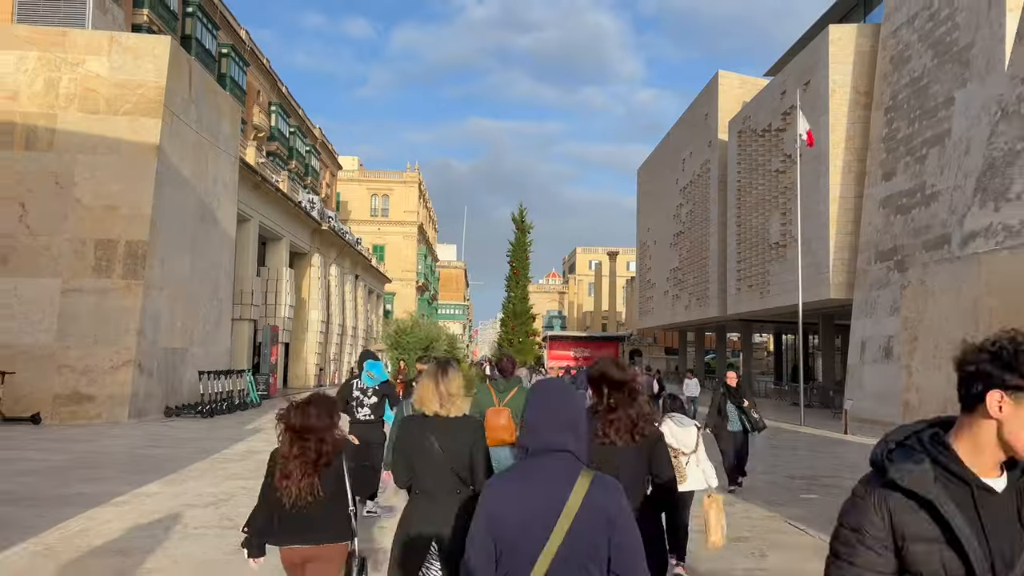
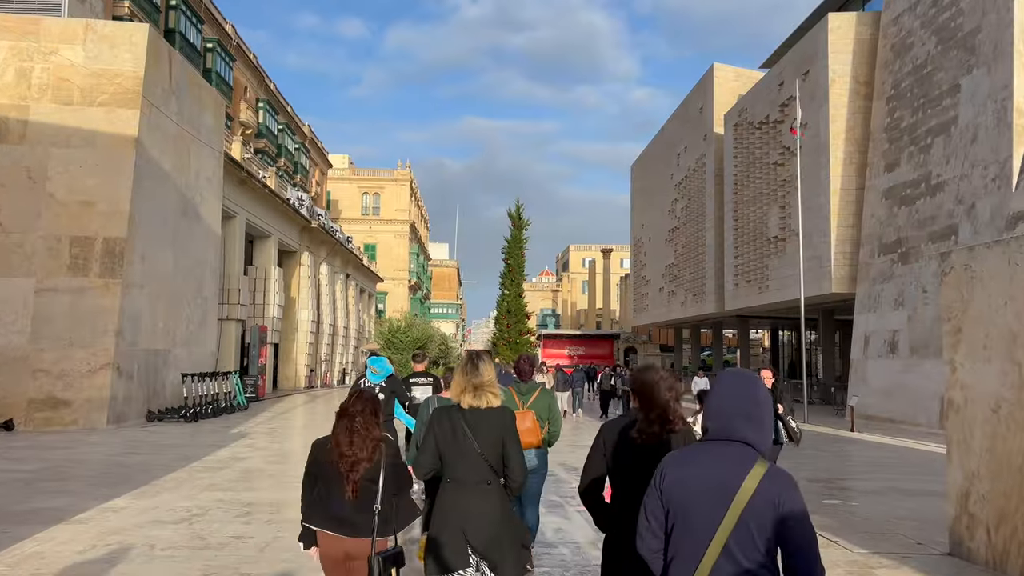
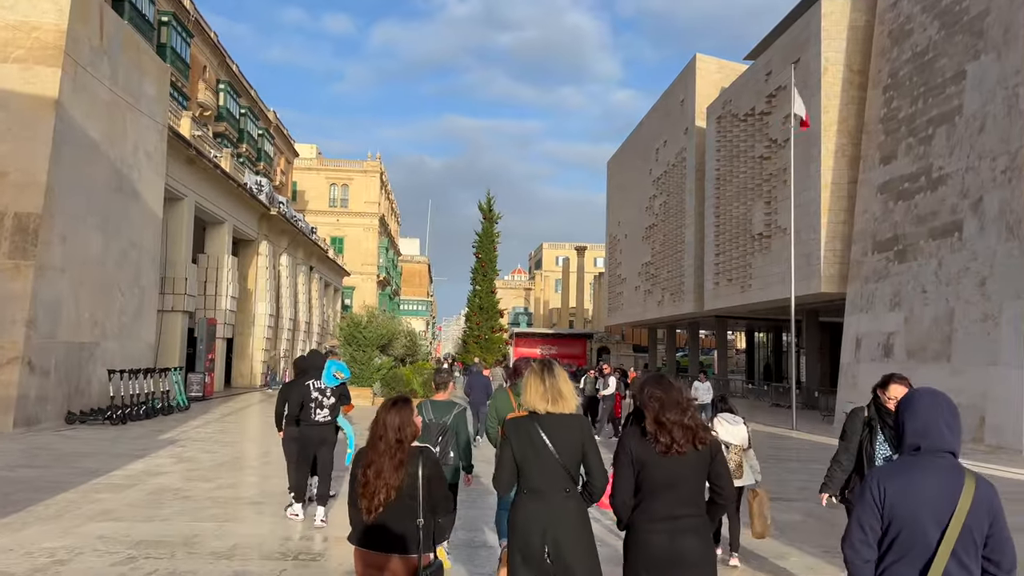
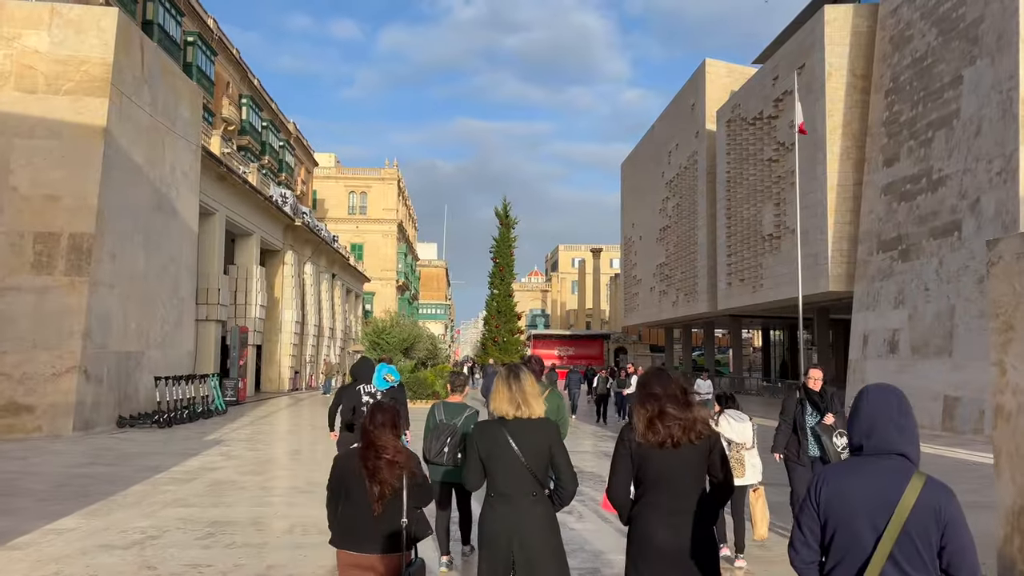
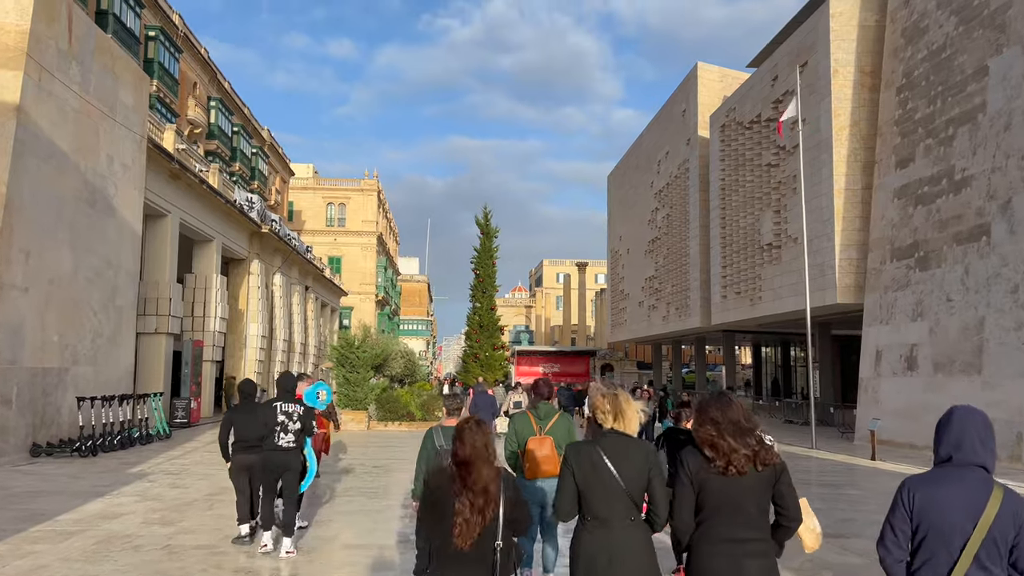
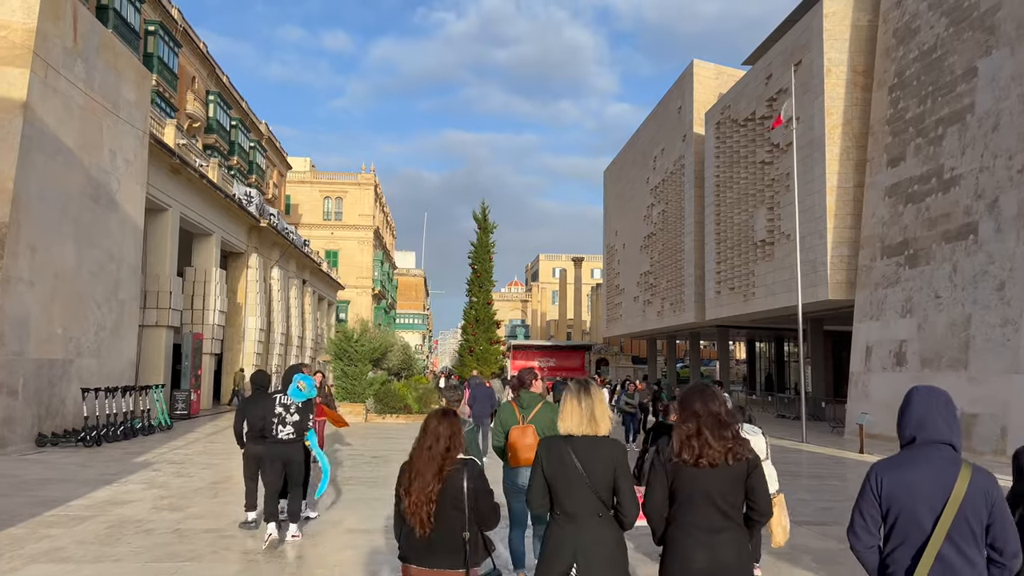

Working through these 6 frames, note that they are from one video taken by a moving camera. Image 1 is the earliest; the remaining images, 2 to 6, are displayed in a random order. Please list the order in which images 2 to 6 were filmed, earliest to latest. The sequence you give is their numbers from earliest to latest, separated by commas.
2, 4, 3, 6, 5
